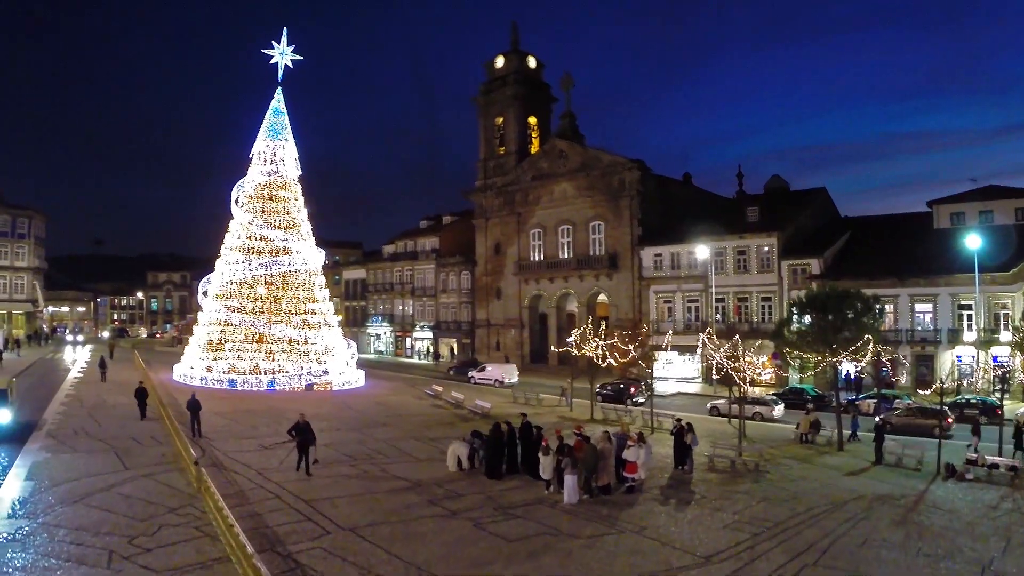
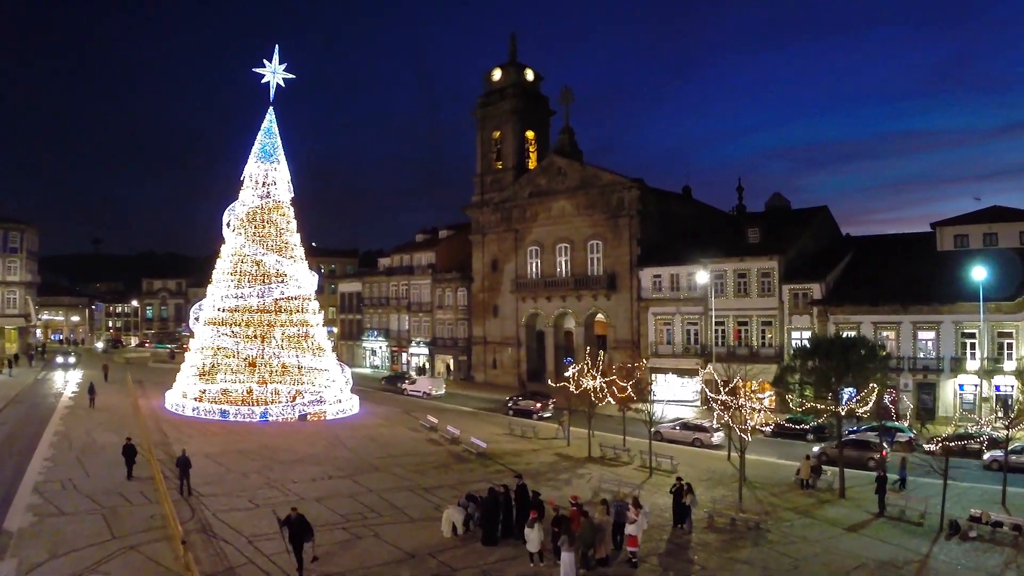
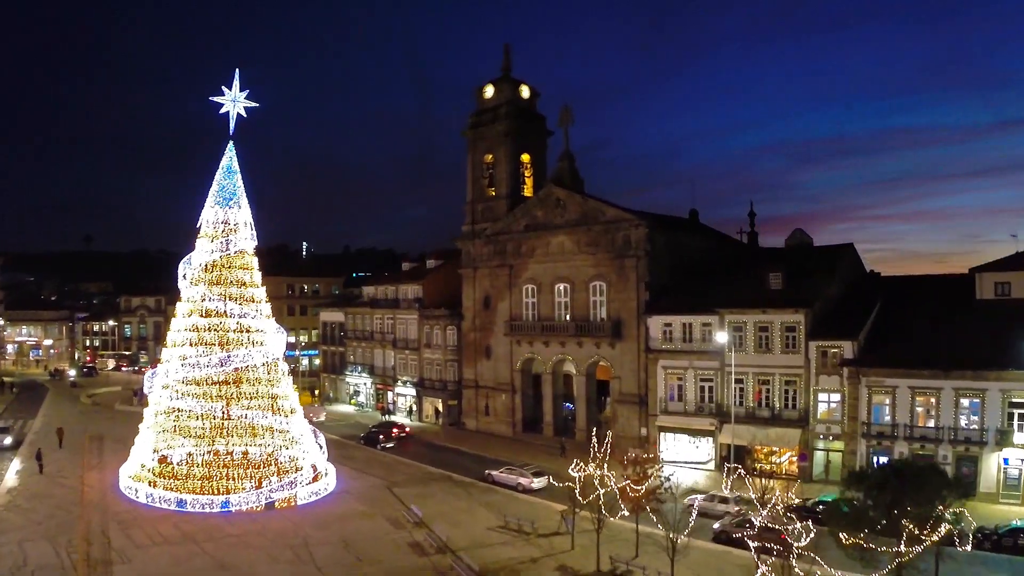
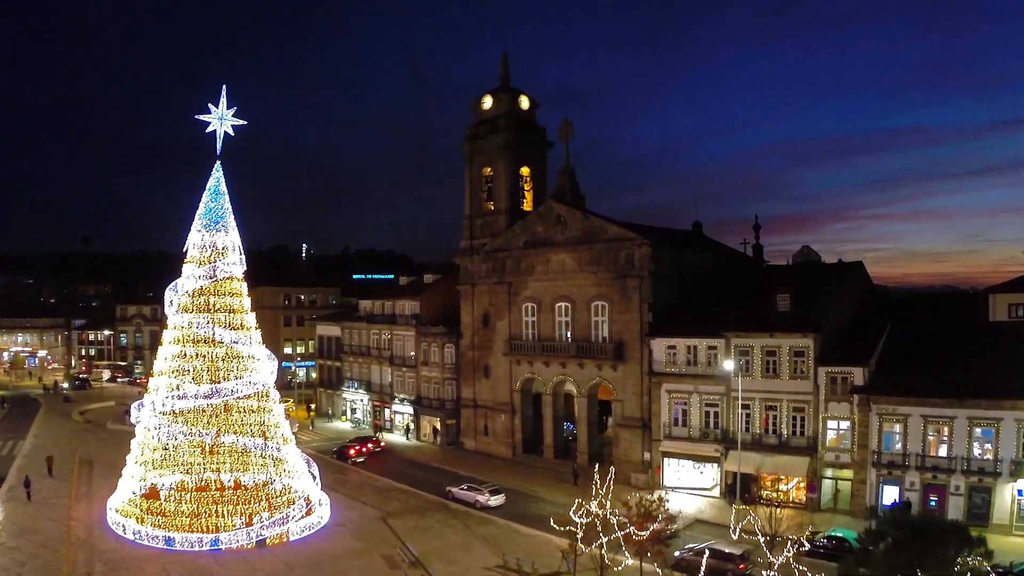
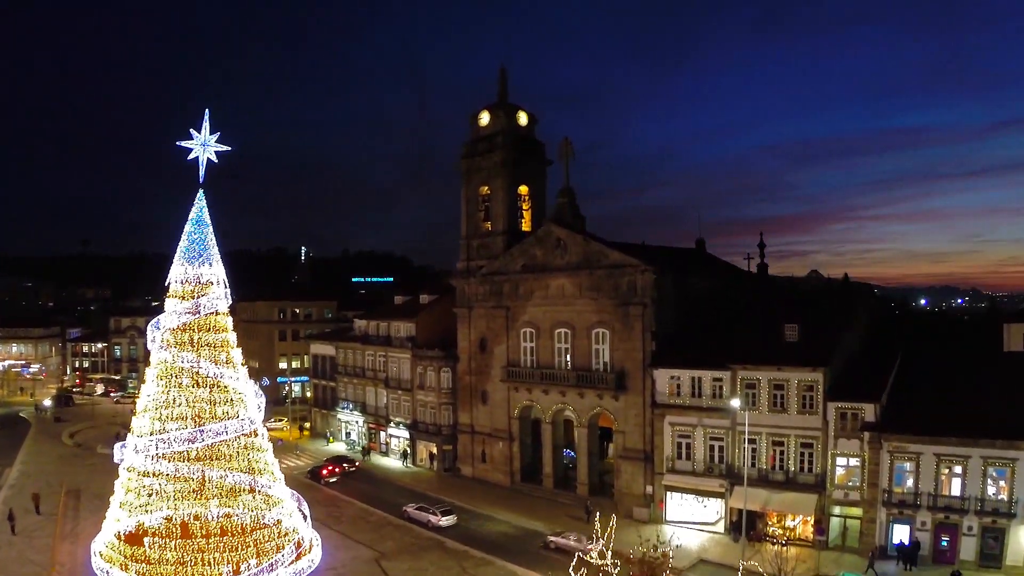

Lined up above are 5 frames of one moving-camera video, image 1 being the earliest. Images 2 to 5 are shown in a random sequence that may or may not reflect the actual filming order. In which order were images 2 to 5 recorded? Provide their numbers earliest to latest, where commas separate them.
2, 3, 4, 5
